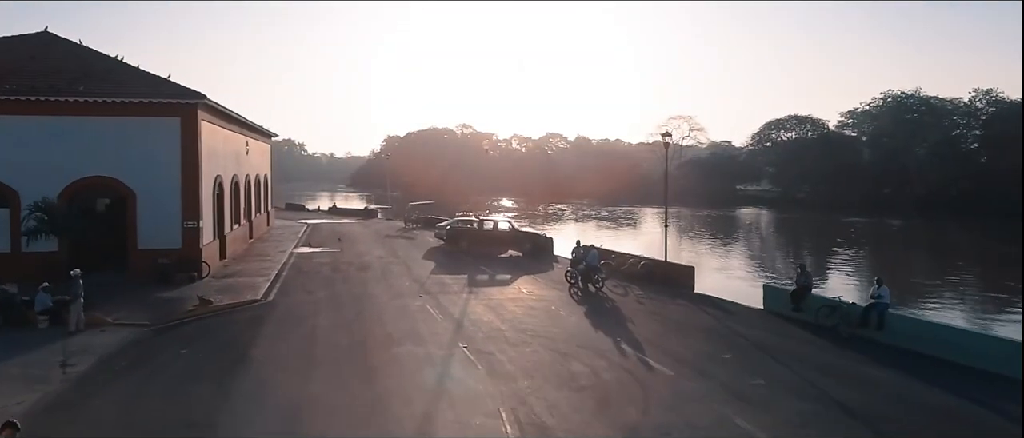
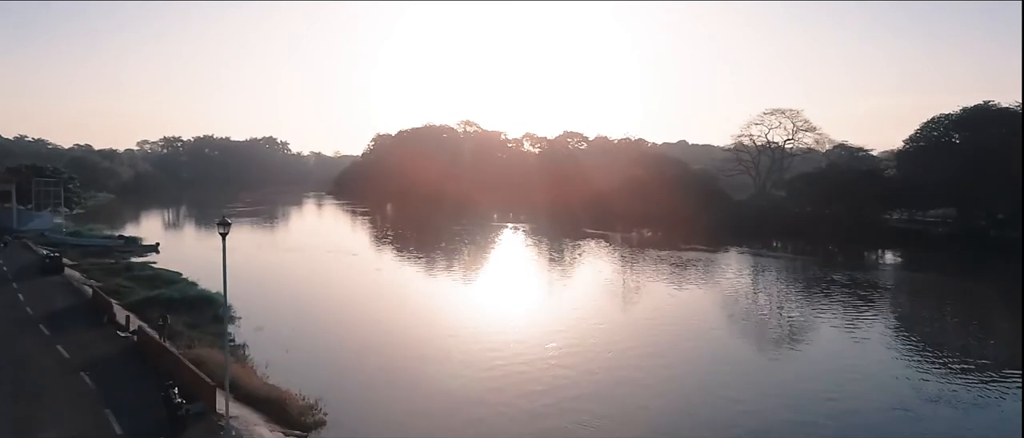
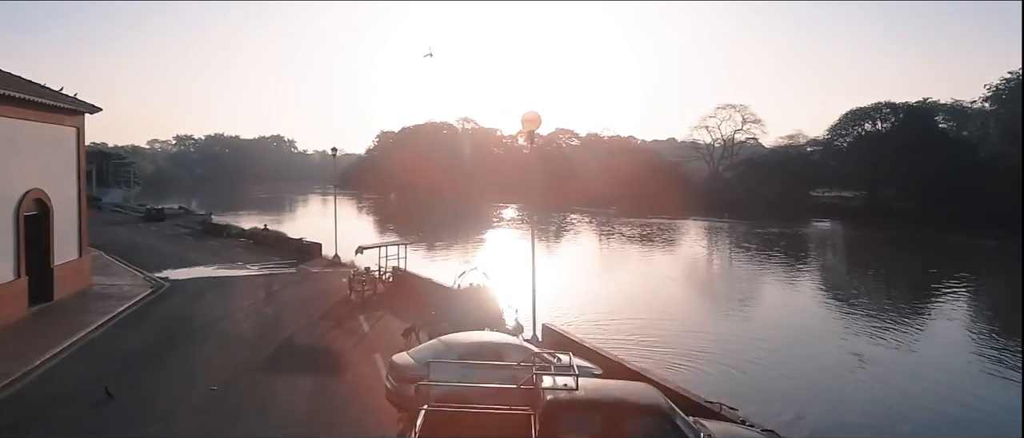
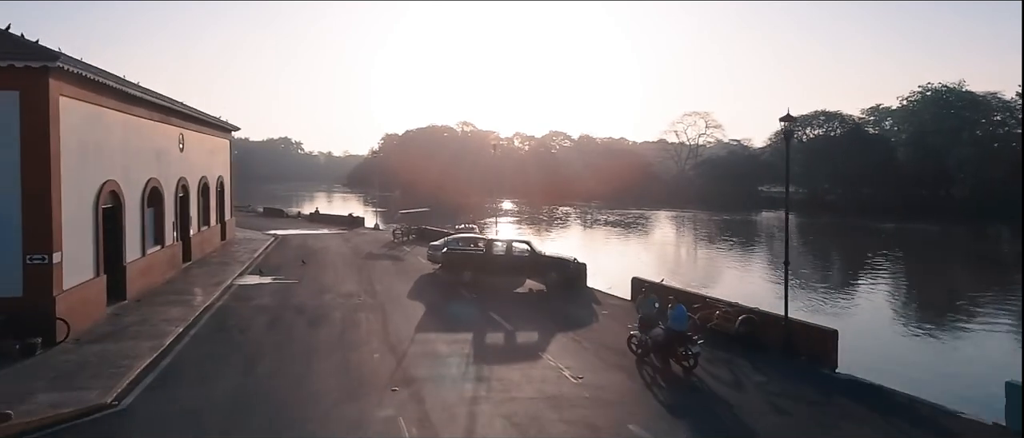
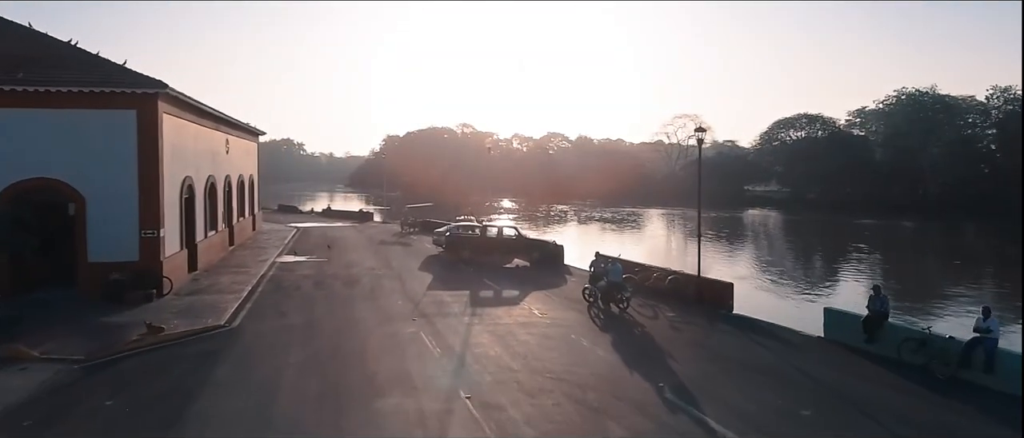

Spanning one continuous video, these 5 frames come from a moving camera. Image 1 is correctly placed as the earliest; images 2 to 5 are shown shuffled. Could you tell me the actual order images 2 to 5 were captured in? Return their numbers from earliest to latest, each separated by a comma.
5, 4, 3, 2
